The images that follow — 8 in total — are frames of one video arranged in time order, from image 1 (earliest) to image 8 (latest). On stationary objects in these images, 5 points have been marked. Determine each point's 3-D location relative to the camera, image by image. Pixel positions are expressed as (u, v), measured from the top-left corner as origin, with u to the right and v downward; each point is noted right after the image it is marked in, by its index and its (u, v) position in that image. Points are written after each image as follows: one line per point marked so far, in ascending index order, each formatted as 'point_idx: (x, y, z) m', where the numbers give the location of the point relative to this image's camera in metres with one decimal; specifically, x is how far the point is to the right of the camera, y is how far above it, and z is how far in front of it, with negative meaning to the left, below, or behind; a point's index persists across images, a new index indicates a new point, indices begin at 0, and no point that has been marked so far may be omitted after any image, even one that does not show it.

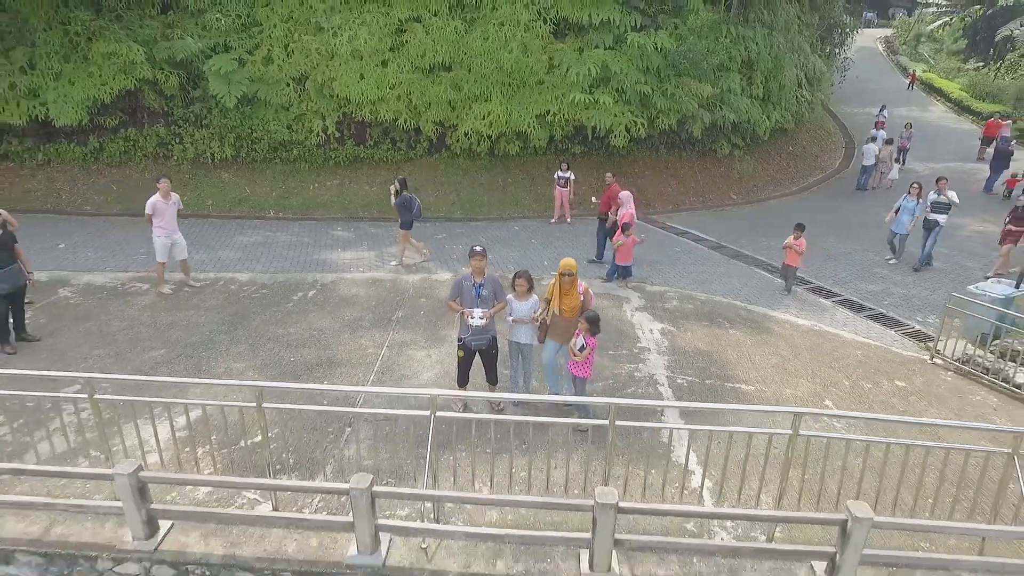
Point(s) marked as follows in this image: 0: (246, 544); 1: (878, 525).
0: (-0.8, -0.7, +2.0) m
1: (+1.0, -0.7, +1.9) m
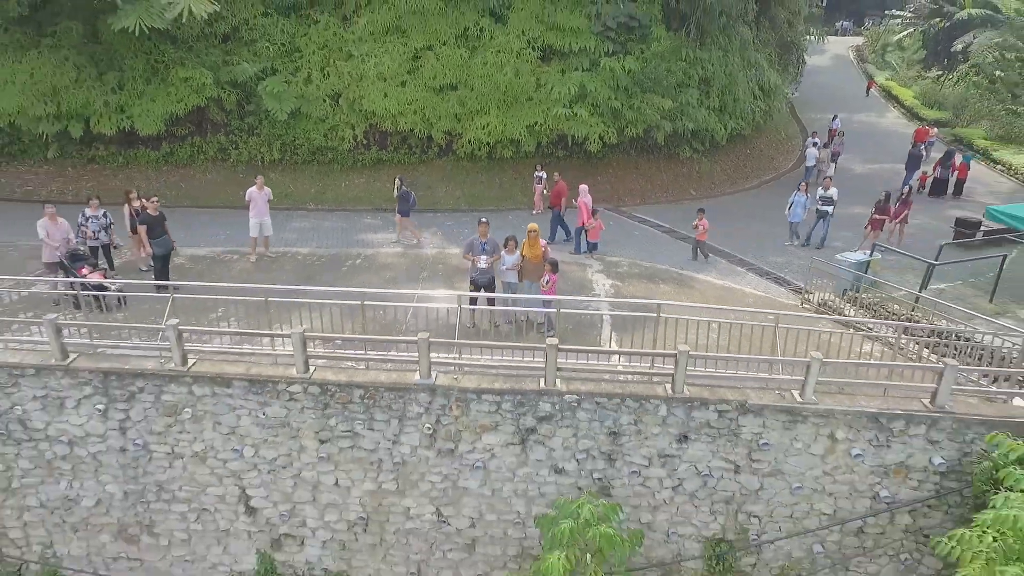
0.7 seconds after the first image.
0: (-0.8, -0.5, +3.7) m
1: (+1.0, -0.4, +3.5) m
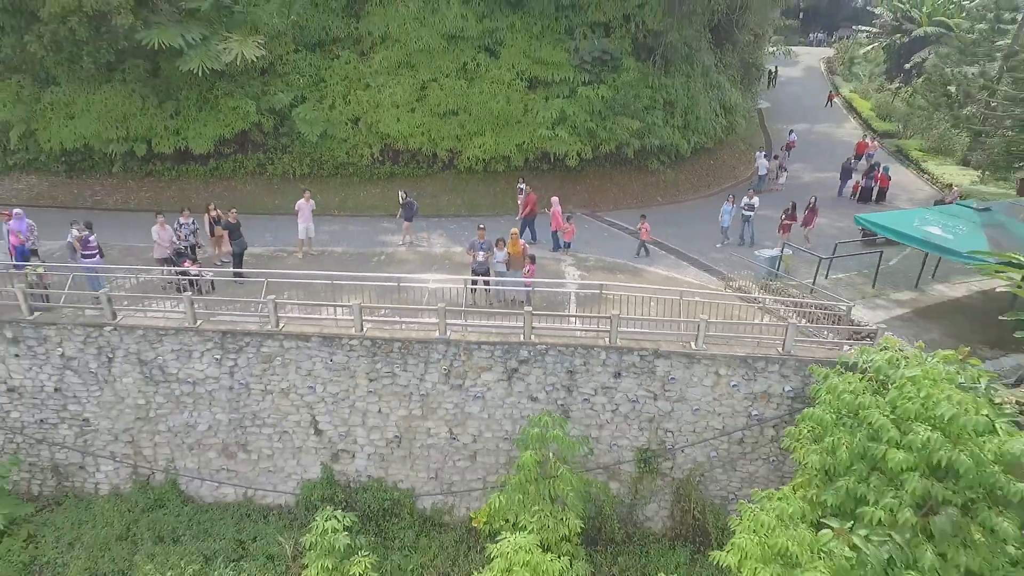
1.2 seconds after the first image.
0: (-0.9, -0.4, +5.4) m
1: (+0.9, -0.3, +5.3) m
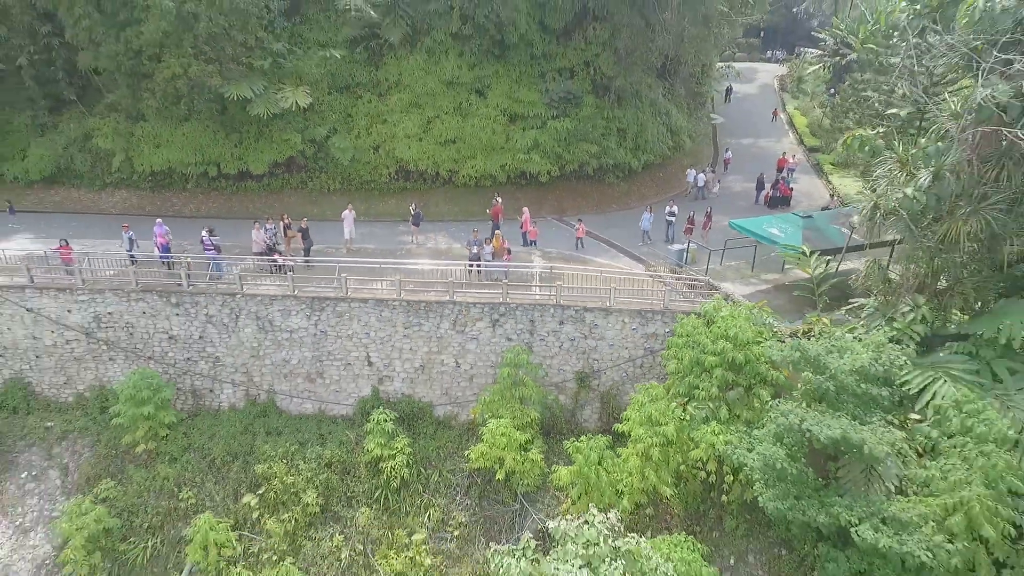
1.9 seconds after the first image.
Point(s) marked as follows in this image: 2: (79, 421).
0: (-1.1, -0.1, +8.5) m
1: (+0.7, 0.0, +8.4) m
2: (-5.7, -1.7, +8.9) m
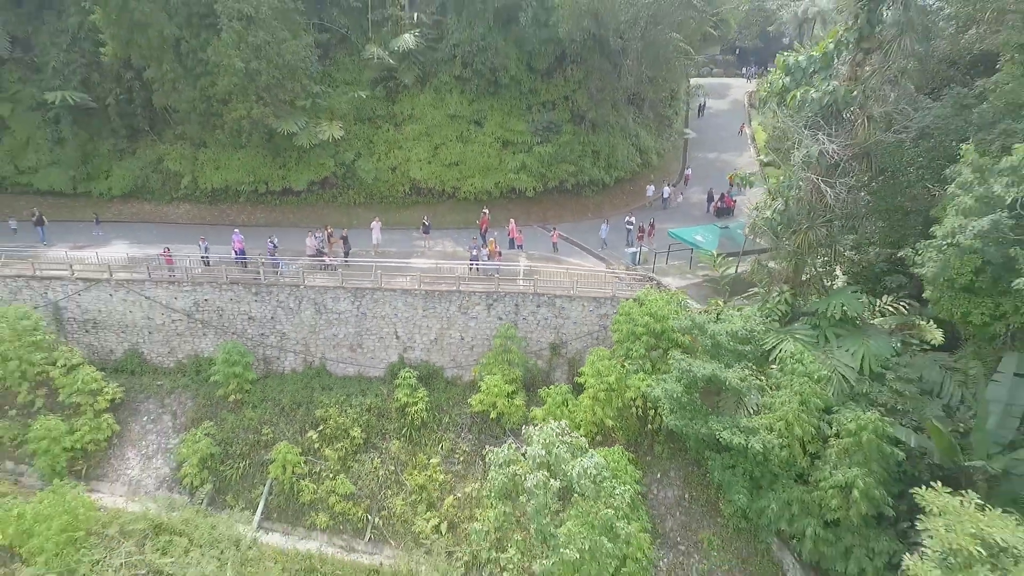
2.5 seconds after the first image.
0: (-1.3, 0.0, +11.6) m
1: (+0.5, +0.1, +11.5) m
2: (-5.9, -1.6, +12.0) m
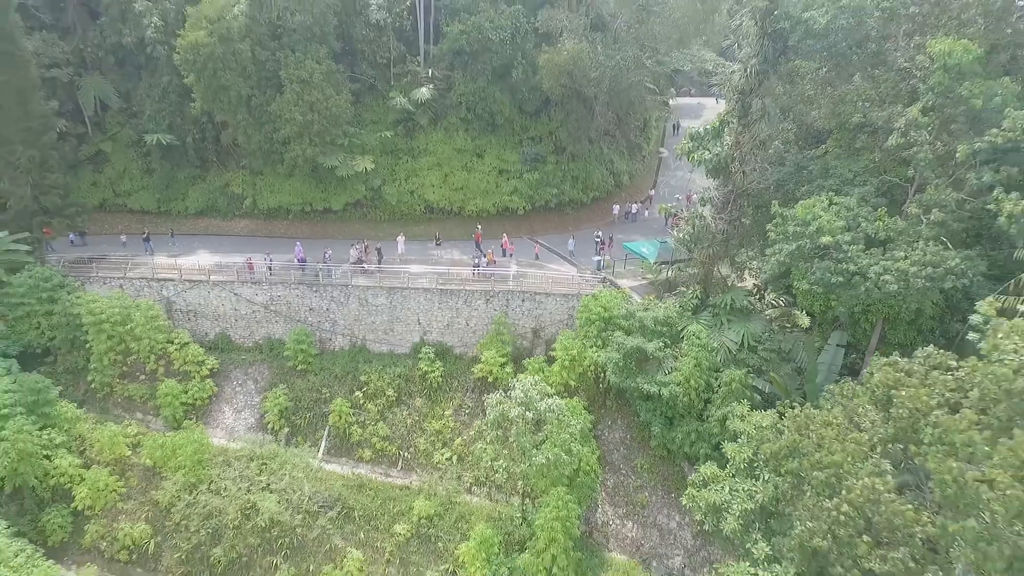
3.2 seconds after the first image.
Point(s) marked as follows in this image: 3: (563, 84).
0: (-1.5, 0.0, +15.8) m
1: (+0.3, +0.1, +15.7) m
2: (-6.0, -1.6, +16.2) m
3: (+1.5, +5.9, +19.6) m
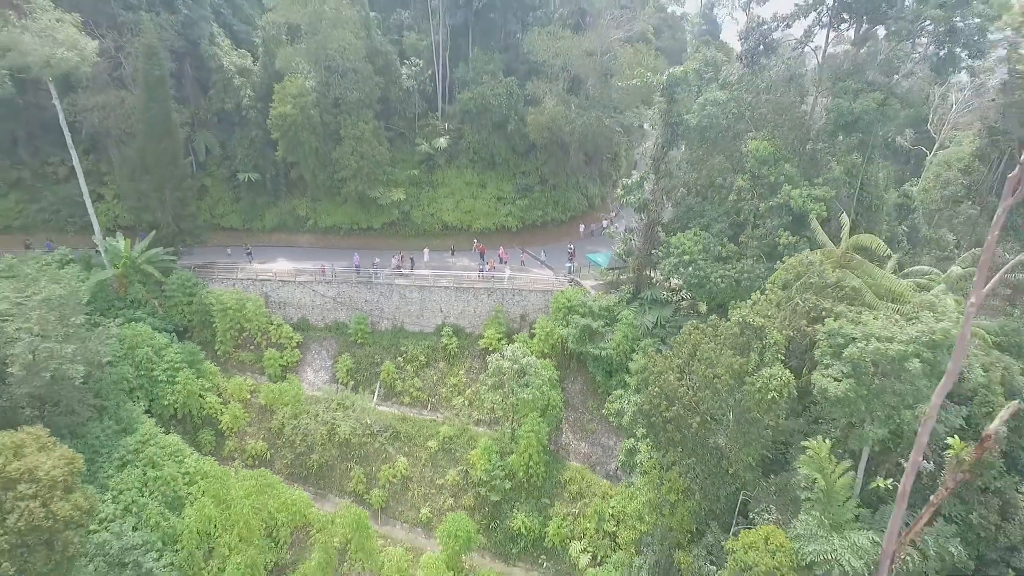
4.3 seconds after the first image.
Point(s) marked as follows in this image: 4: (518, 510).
0: (-1.7, +0.1, +22.6) m
1: (+0.1, +0.2, +22.5) m
2: (-6.2, -1.5, +23.0) m
3: (+1.3, +6.0, +26.4) m
4: (+0.2, -6.0, +18.1) m
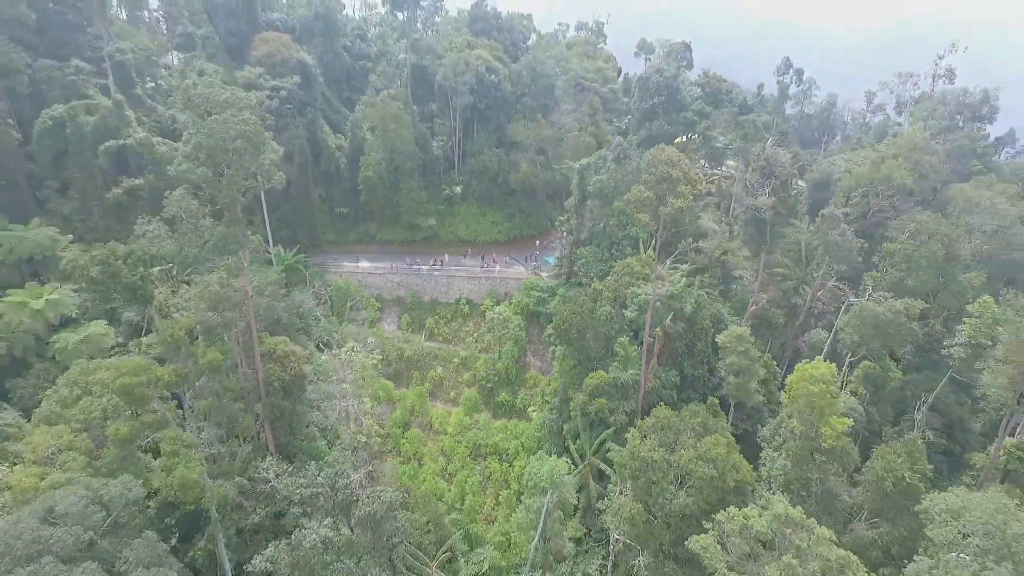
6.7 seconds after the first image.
0: (-2.4, +0.7, +39.2) m
1: (-0.6, +0.8, +39.1) m
2: (-6.9, -0.9, +39.6) m
3: (+0.6, +6.6, +43.0) m
4: (-0.5, -5.4, +34.8) m
